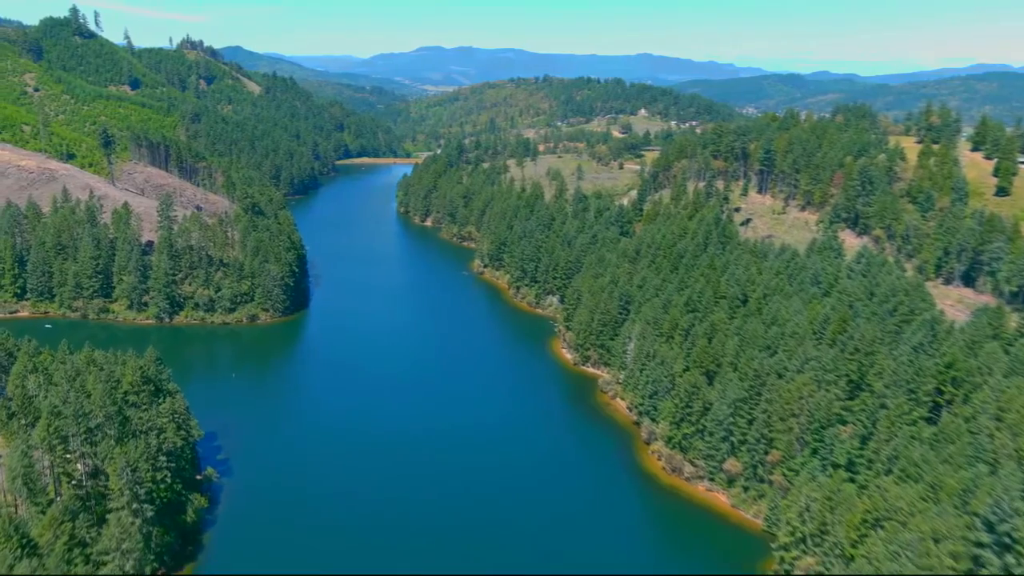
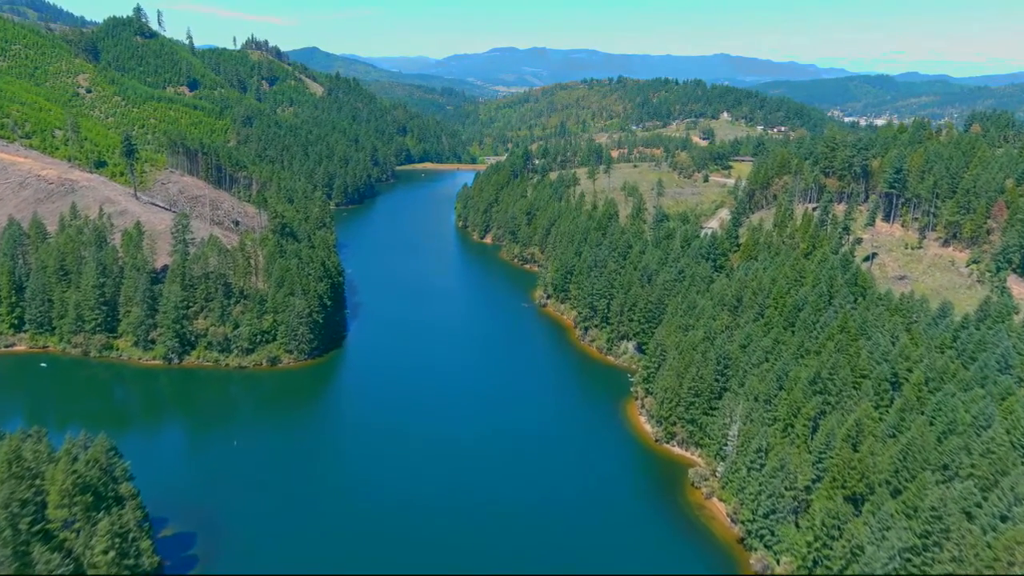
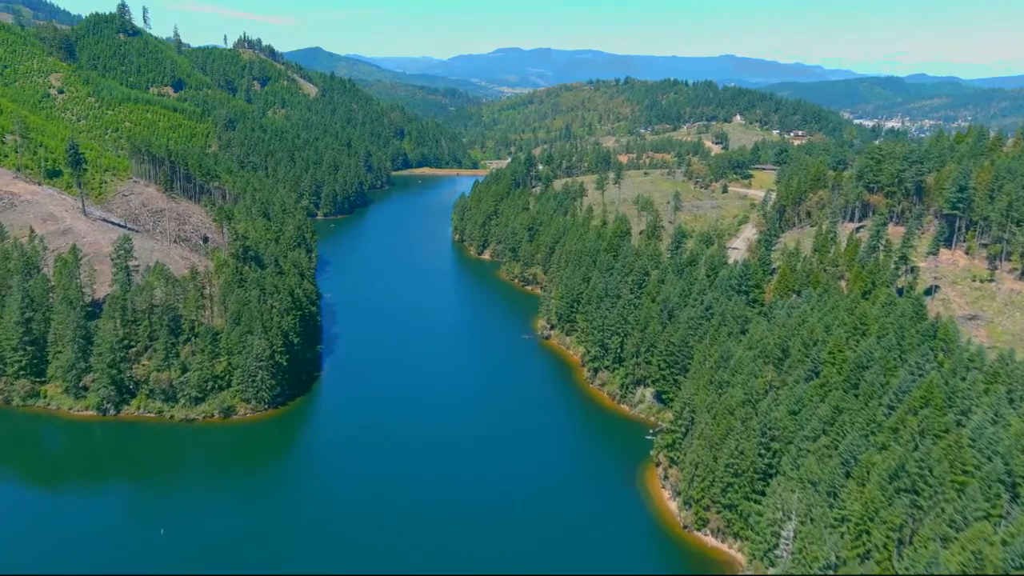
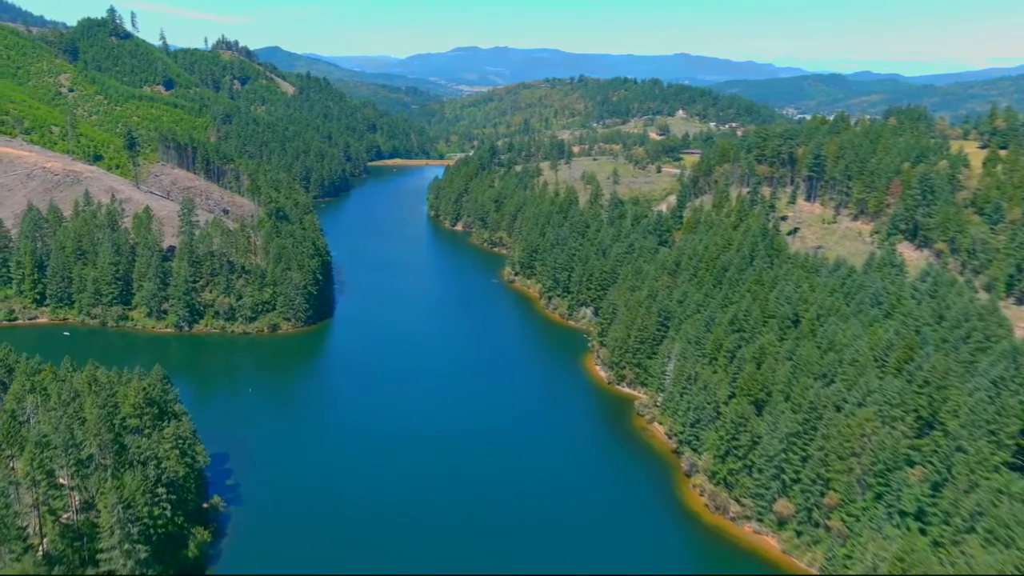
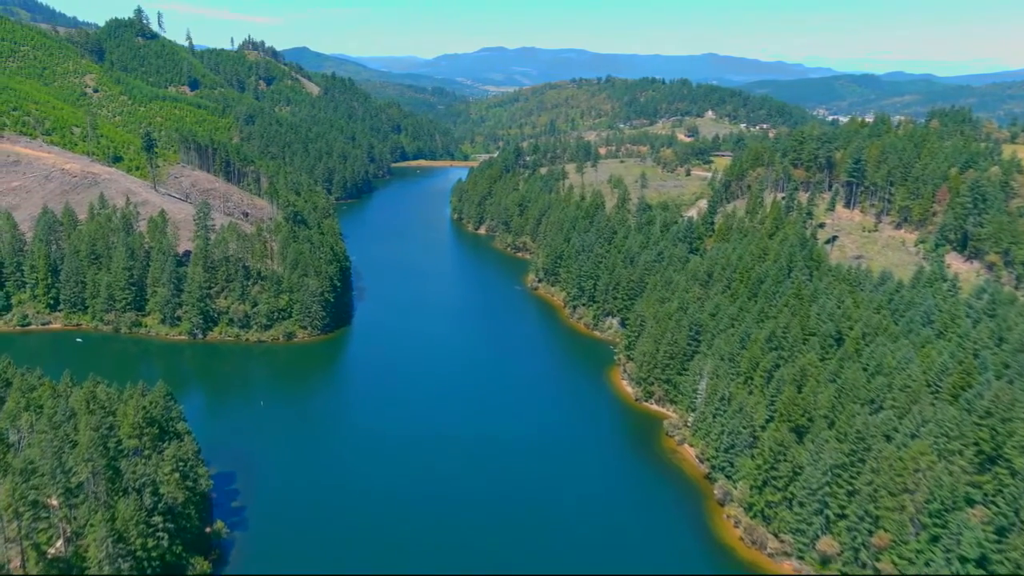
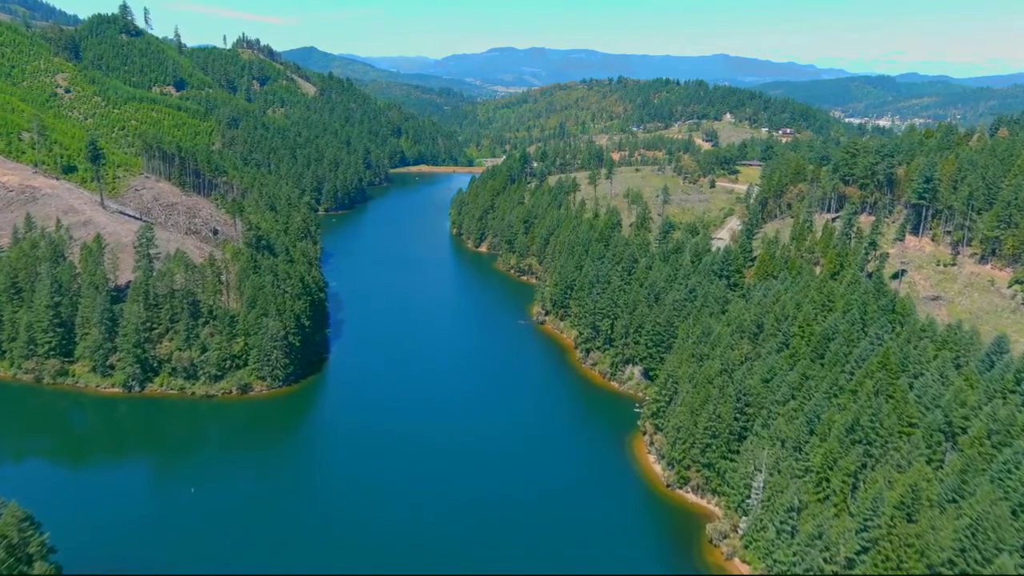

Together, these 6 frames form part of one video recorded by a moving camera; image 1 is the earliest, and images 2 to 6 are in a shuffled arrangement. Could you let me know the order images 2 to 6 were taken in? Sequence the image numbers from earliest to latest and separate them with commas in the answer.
4, 5, 2, 6, 3
